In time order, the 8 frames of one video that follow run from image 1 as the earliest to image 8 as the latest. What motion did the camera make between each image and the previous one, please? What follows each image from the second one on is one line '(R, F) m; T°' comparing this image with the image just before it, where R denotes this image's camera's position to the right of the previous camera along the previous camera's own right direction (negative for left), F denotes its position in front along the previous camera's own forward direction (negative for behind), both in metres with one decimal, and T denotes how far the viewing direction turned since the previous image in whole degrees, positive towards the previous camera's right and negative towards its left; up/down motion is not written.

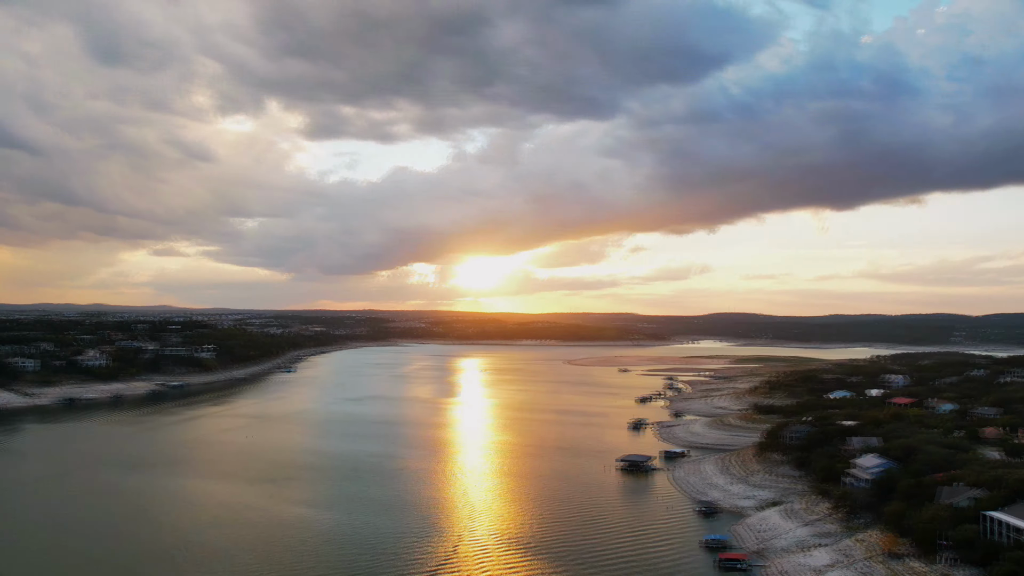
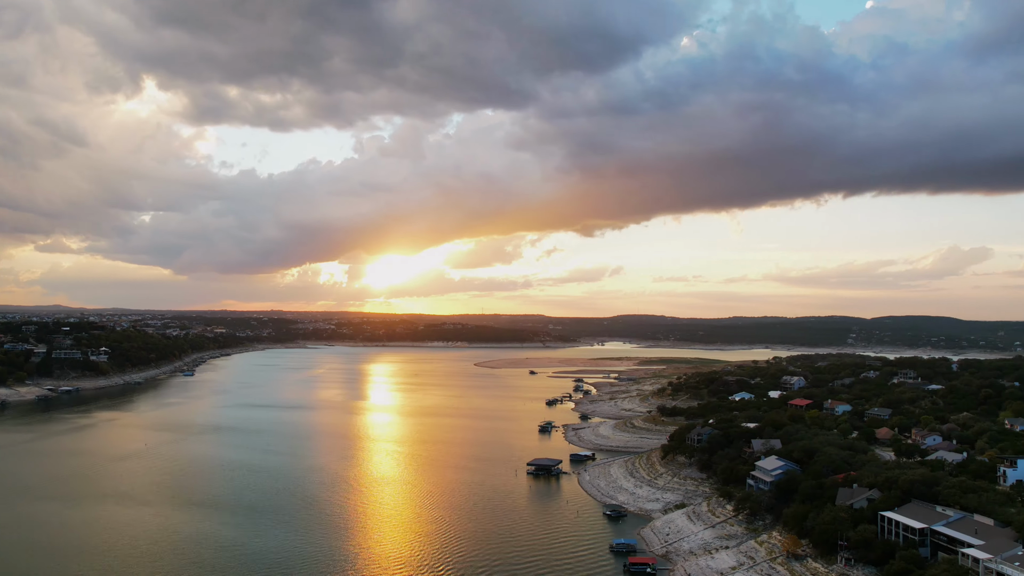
(+1.8, +0.8) m; +4°
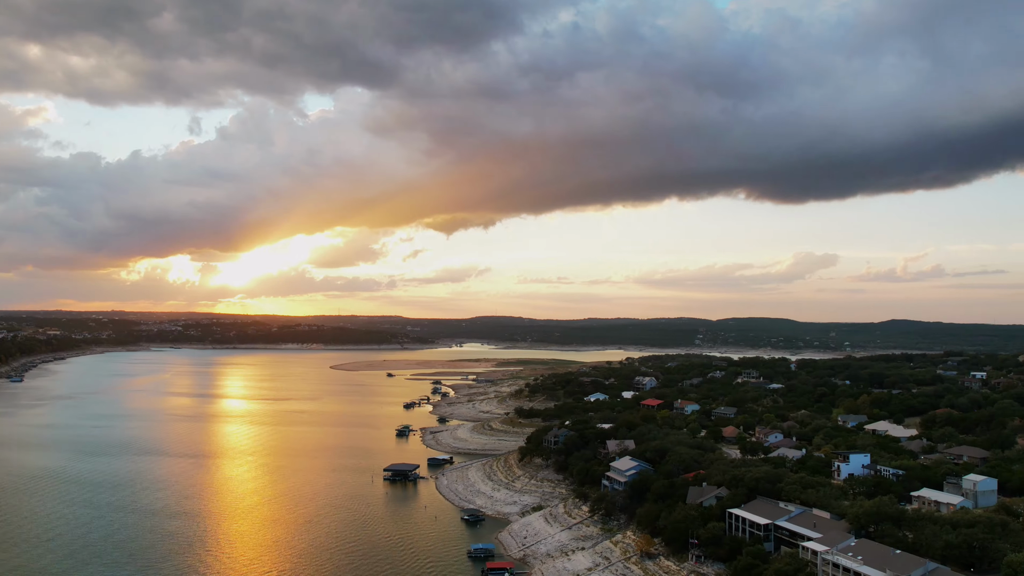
(+2.1, +0.7) m; +7°
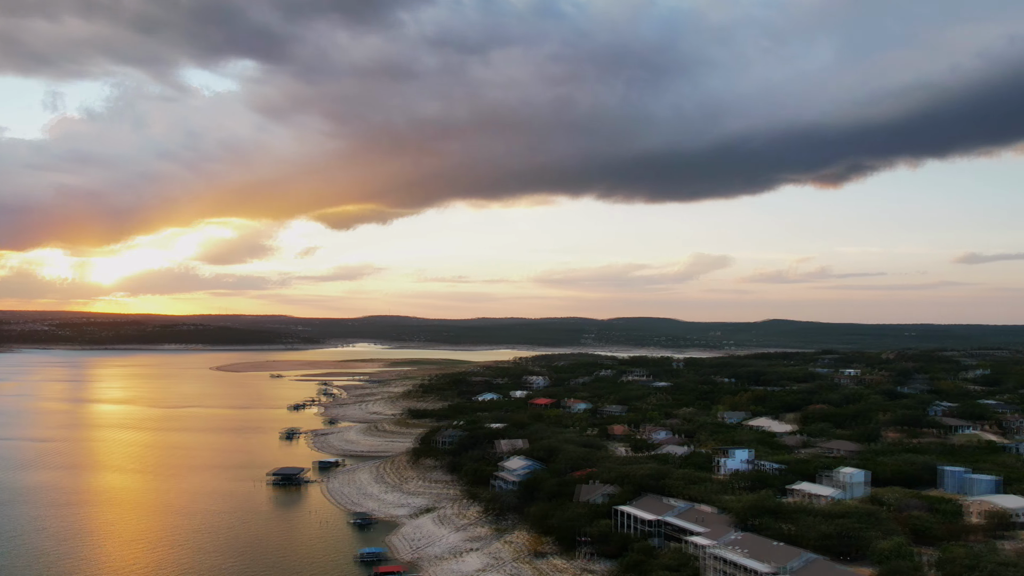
(+1.3, +0.3) m; +6°
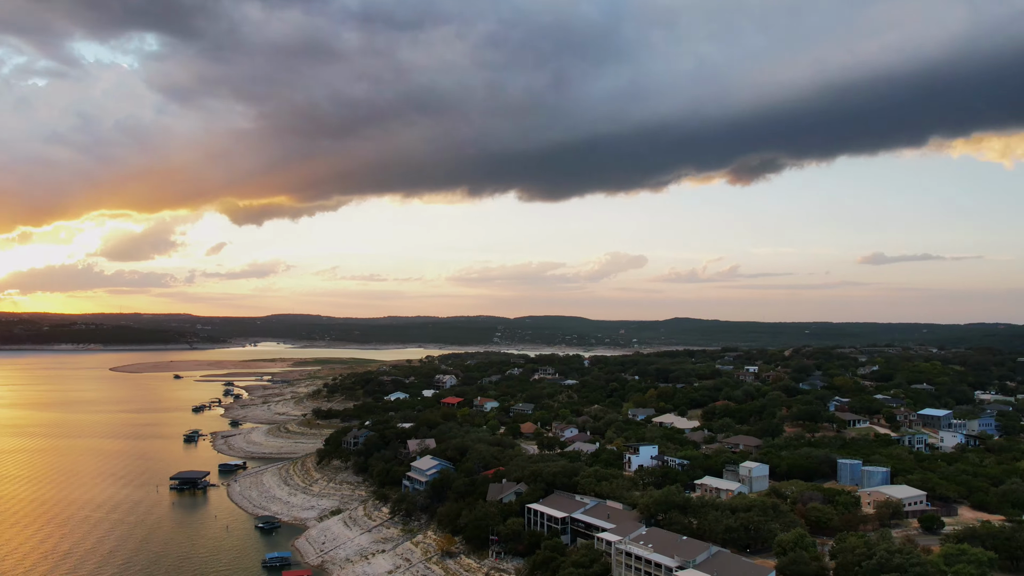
(+1.1, +0.2) m; +5°
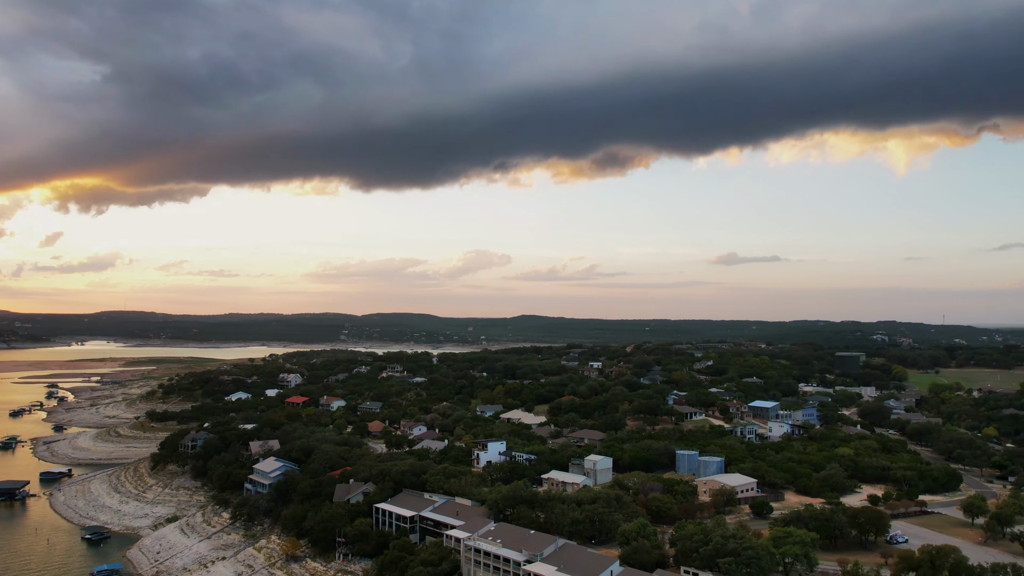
(+1.7, 0.0) m; +8°
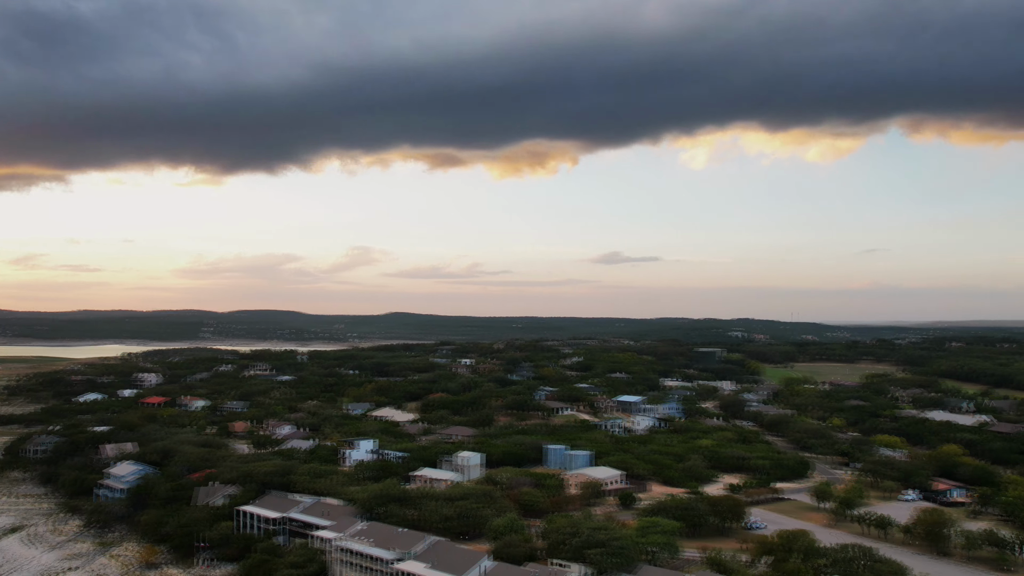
(+1.3, -0.2) m; +7°
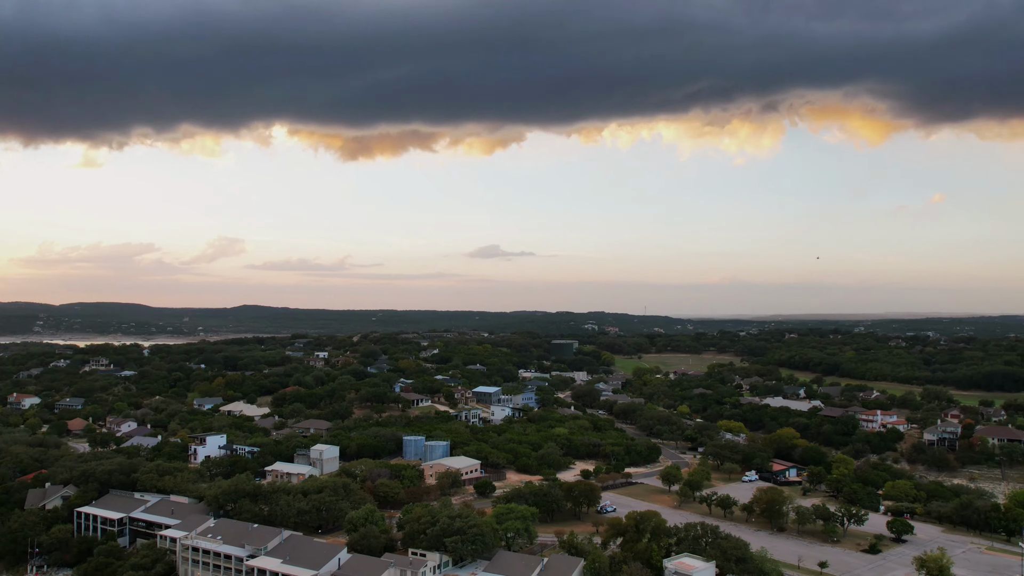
(+1.4, -0.7) m; +8°
